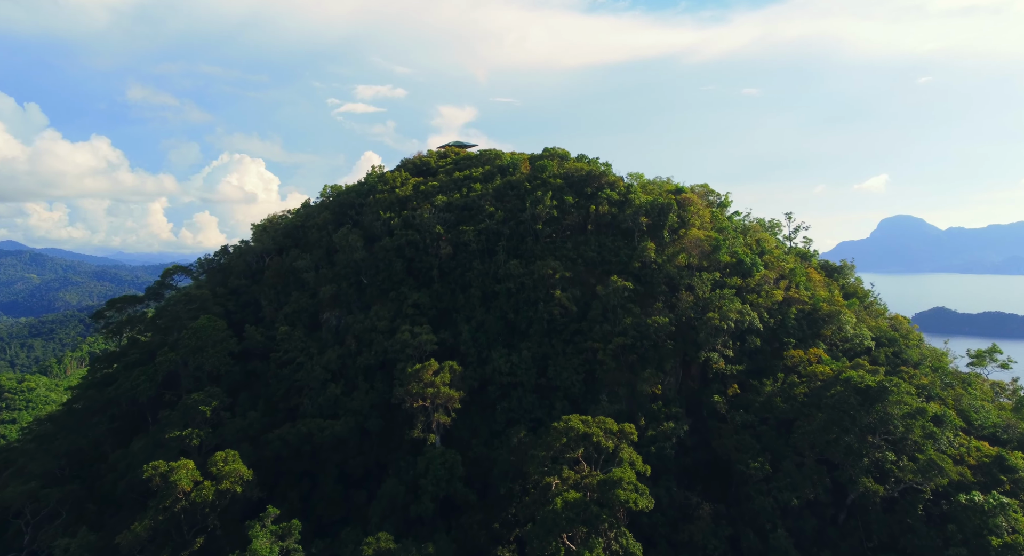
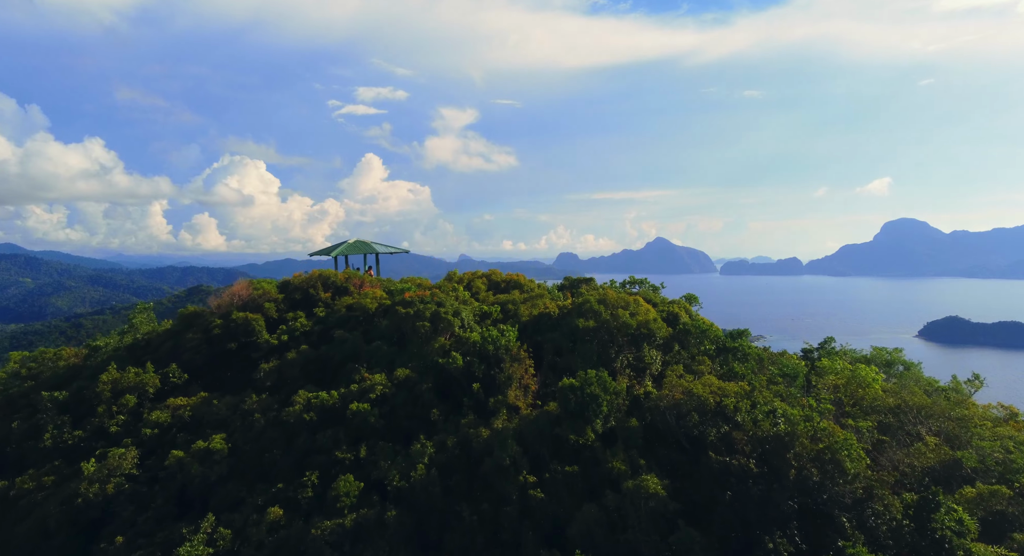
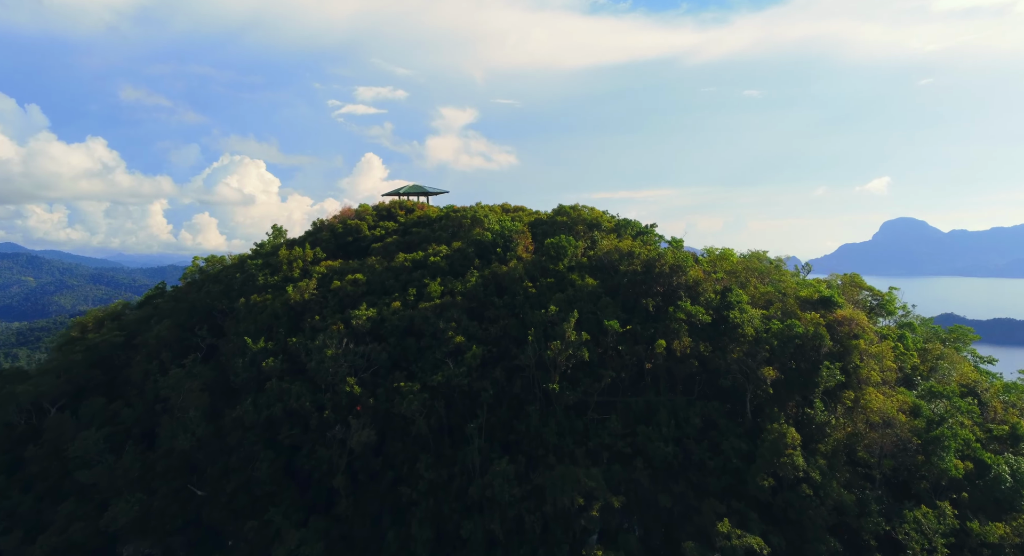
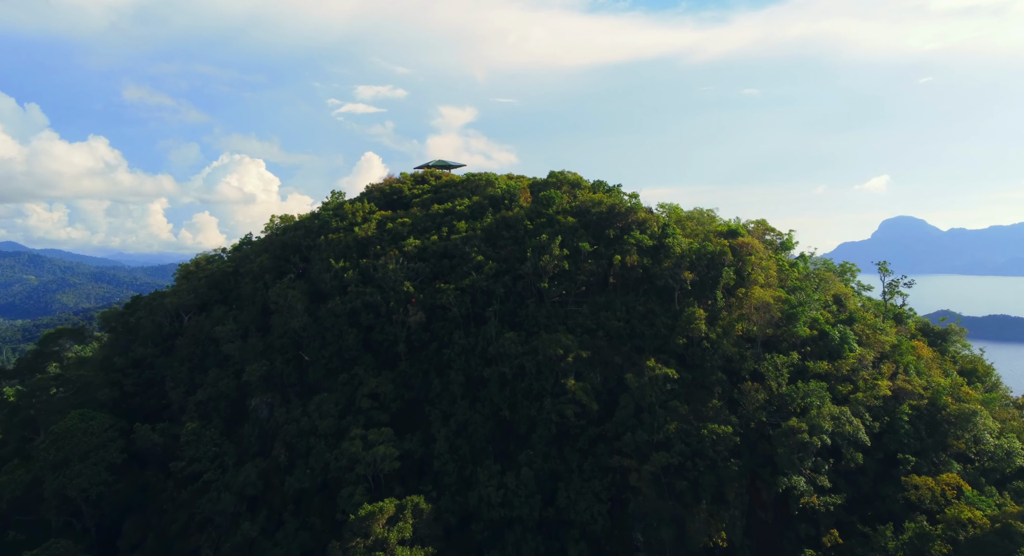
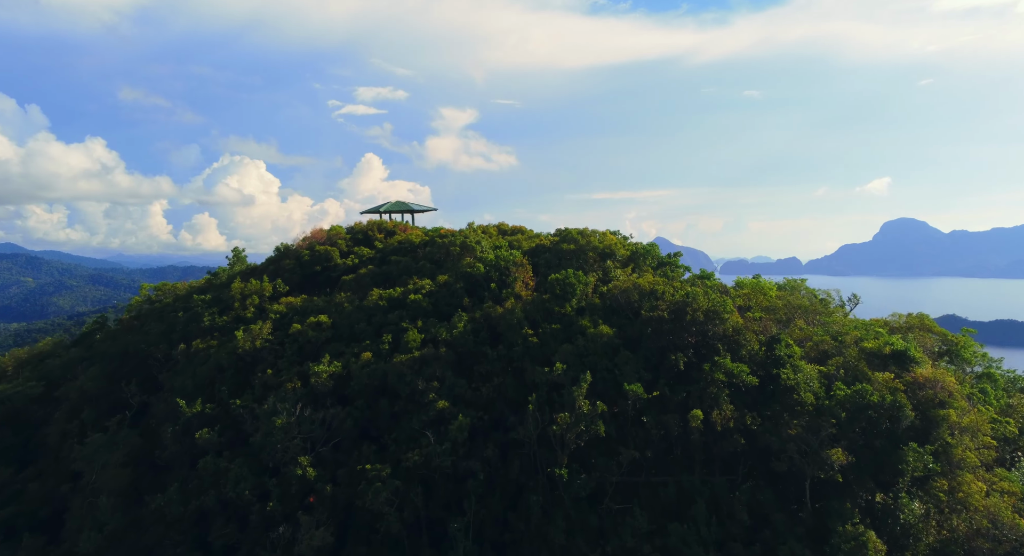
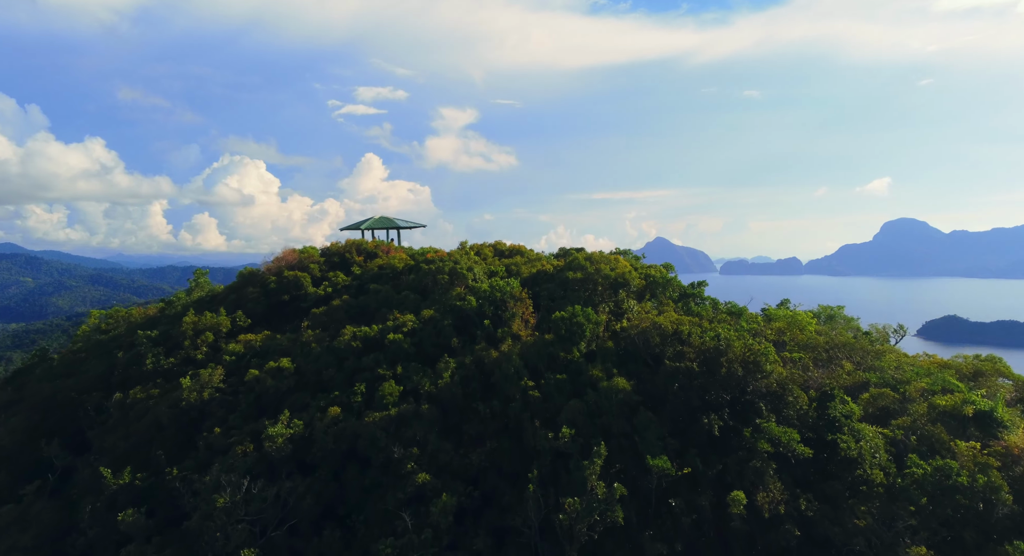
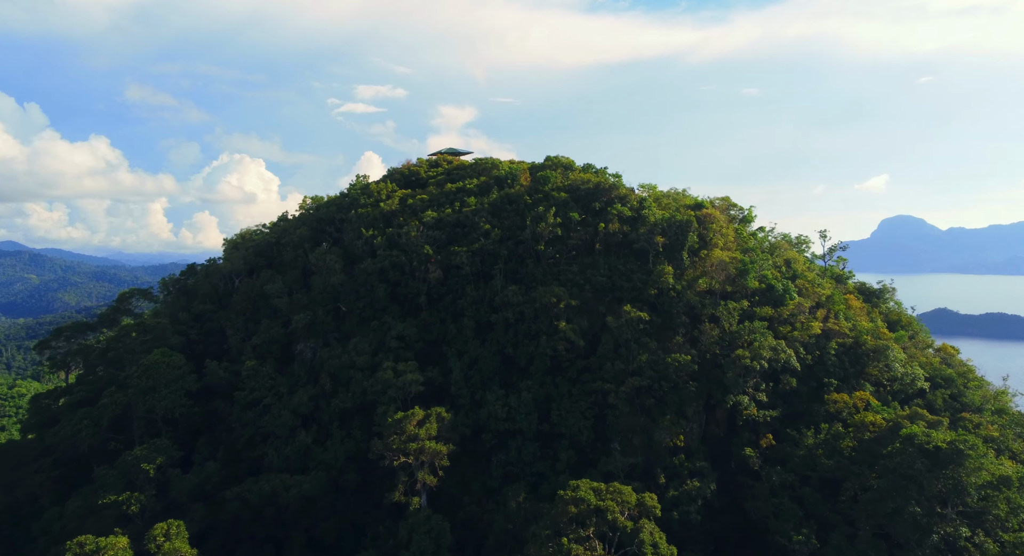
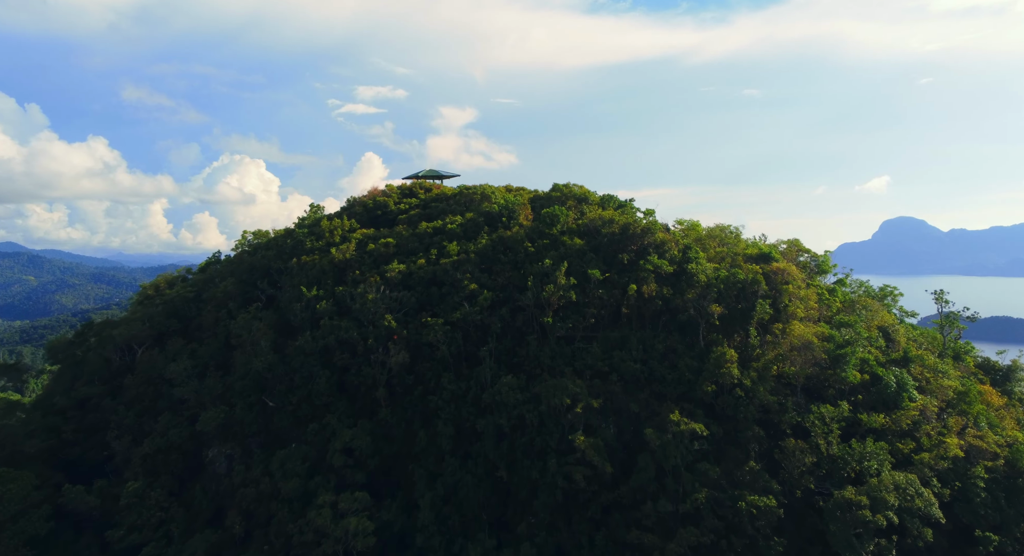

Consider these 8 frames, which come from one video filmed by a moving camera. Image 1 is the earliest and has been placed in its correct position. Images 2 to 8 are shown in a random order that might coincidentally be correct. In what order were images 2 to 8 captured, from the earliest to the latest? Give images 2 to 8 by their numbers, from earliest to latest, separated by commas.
7, 4, 8, 3, 5, 6, 2
